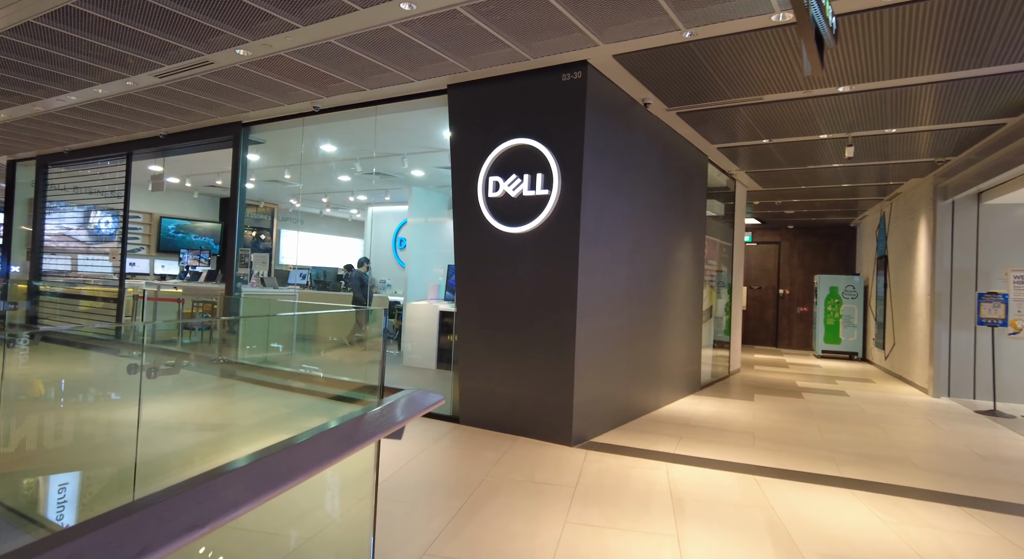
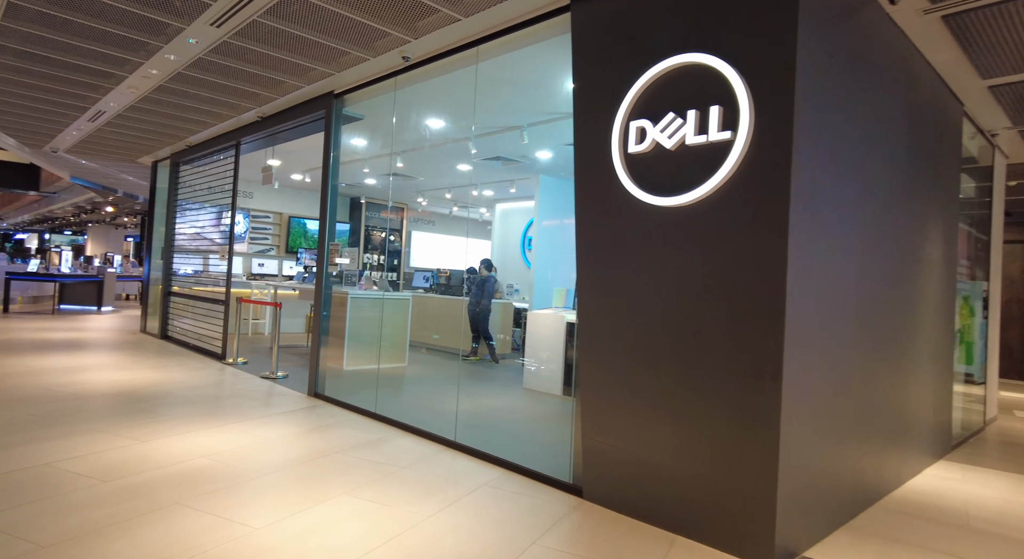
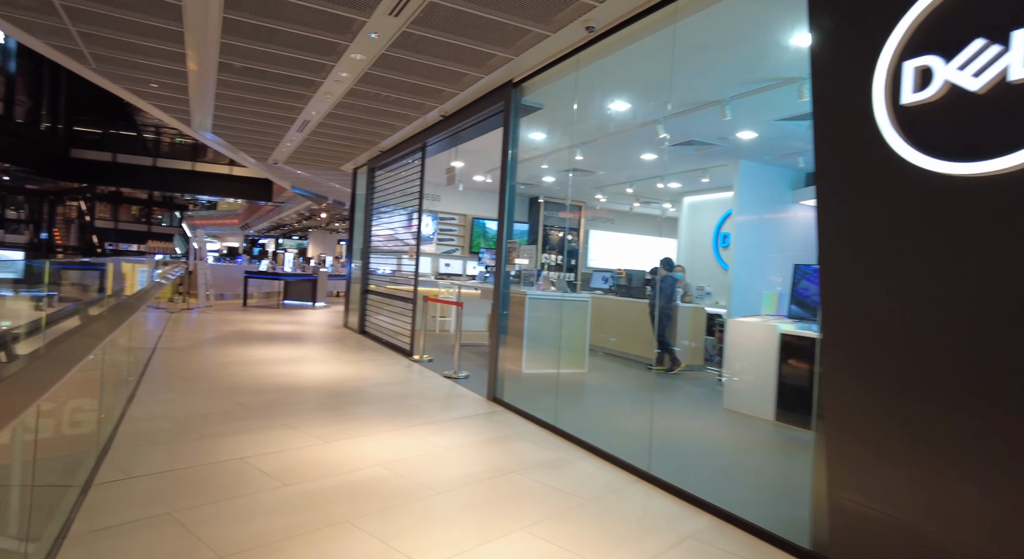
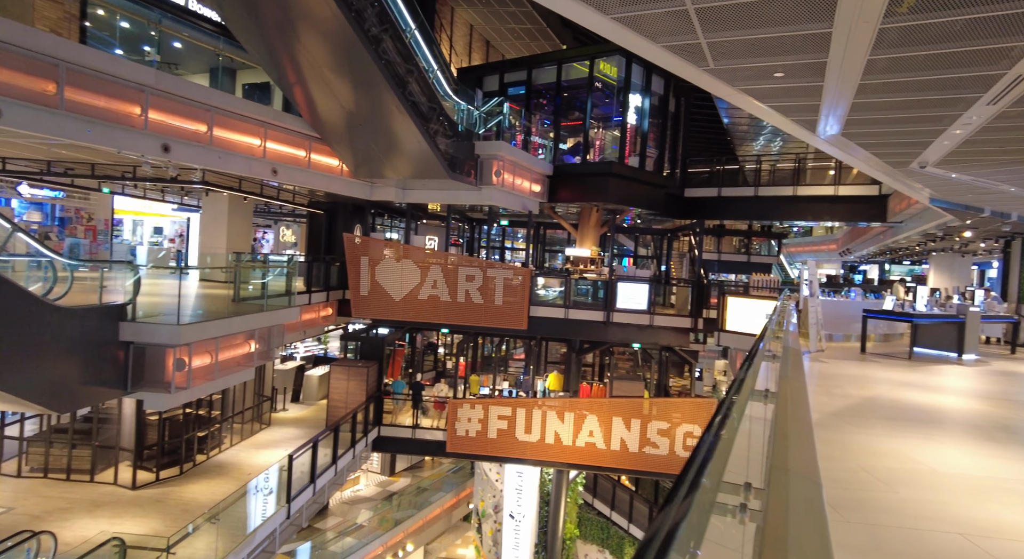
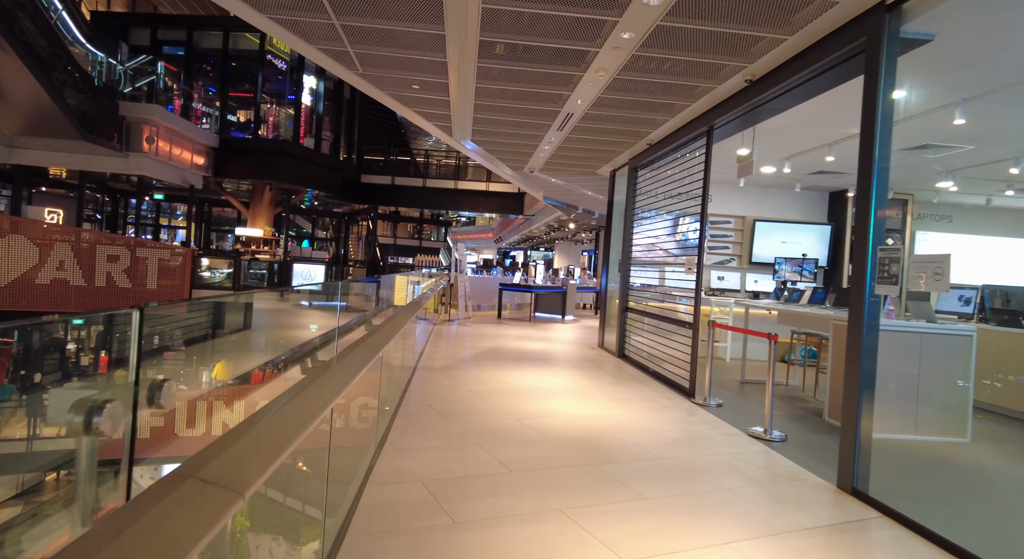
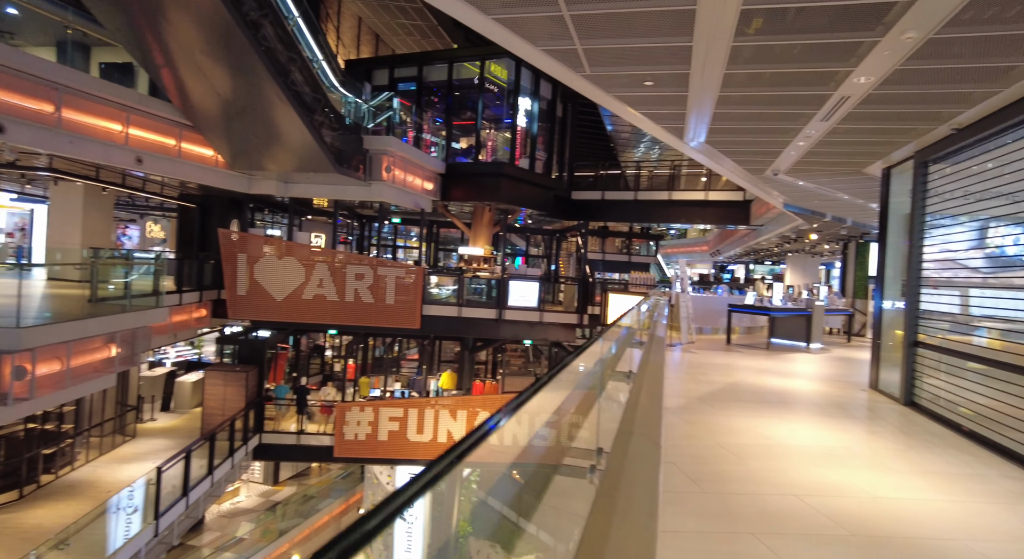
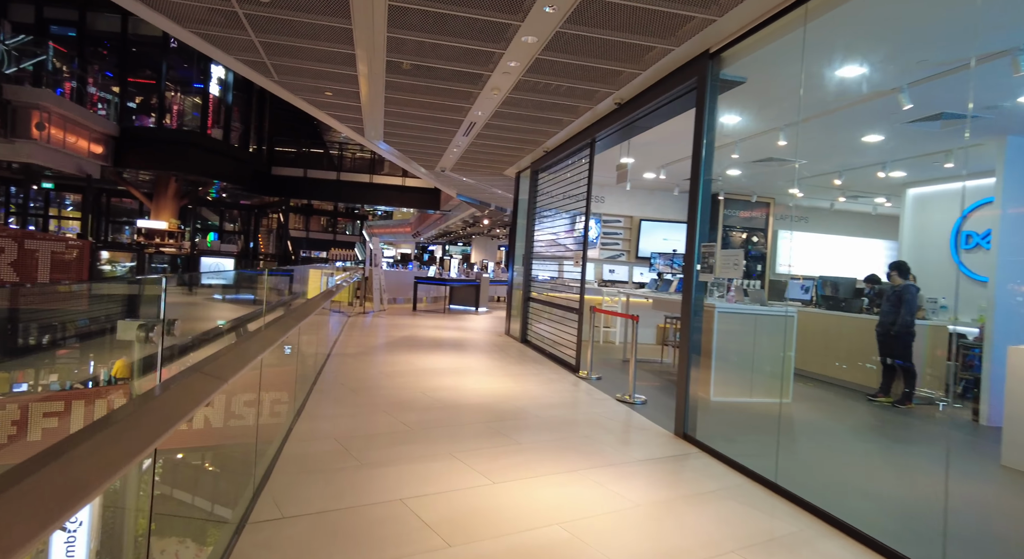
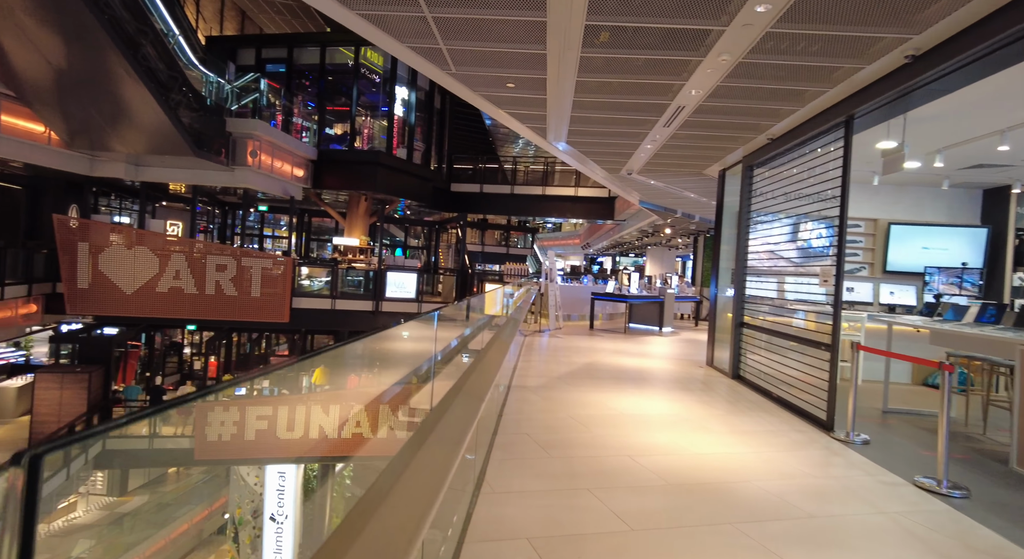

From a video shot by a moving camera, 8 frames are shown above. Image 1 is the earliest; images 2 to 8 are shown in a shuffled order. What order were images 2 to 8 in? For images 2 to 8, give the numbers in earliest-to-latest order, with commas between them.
2, 3, 7, 5, 8, 6, 4
